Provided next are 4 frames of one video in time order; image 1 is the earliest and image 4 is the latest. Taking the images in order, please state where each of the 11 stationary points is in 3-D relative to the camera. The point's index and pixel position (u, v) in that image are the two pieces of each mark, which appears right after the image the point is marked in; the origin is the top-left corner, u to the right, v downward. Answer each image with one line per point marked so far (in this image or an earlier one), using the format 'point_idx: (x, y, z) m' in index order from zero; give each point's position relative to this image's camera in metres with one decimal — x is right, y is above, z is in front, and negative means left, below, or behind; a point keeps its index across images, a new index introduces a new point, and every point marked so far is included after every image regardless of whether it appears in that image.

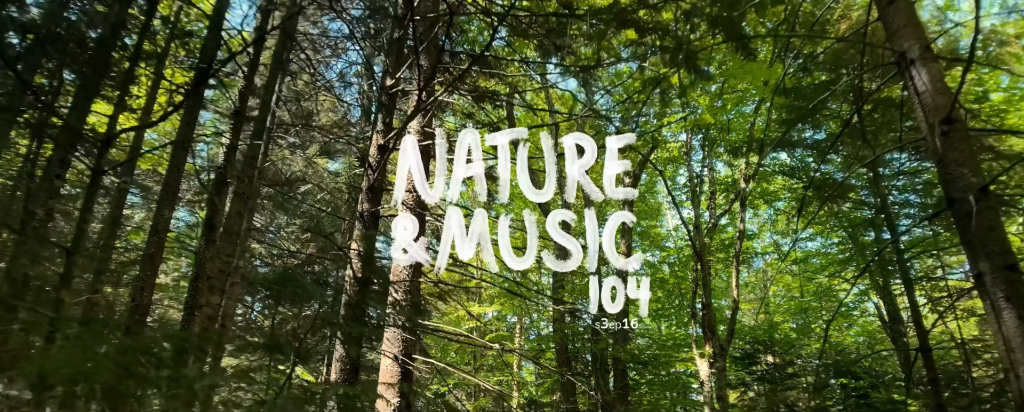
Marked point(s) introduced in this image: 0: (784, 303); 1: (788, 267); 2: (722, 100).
0: (+6.2, -2.1, +15.7) m
1: (+5.5, -1.1, +13.7) m
2: (+2.9, +1.5, +9.9) m
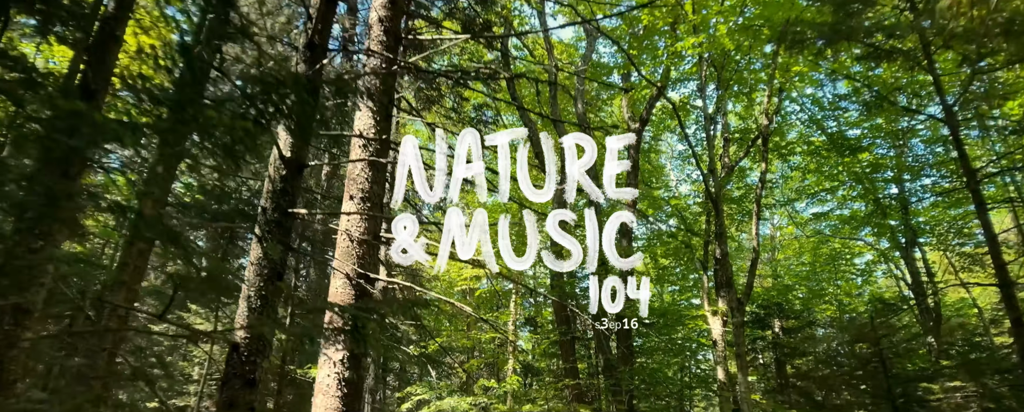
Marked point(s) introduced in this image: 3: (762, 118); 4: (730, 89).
0: (+6.1, -1.2, +14.9) m
1: (+5.4, -0.3, +12.8) m
2: (+2.9, +2.2, +8.9) m
3: (+3.8, +1.3, +10.8) m
4: (+3.2, +1.7, +10.2) m
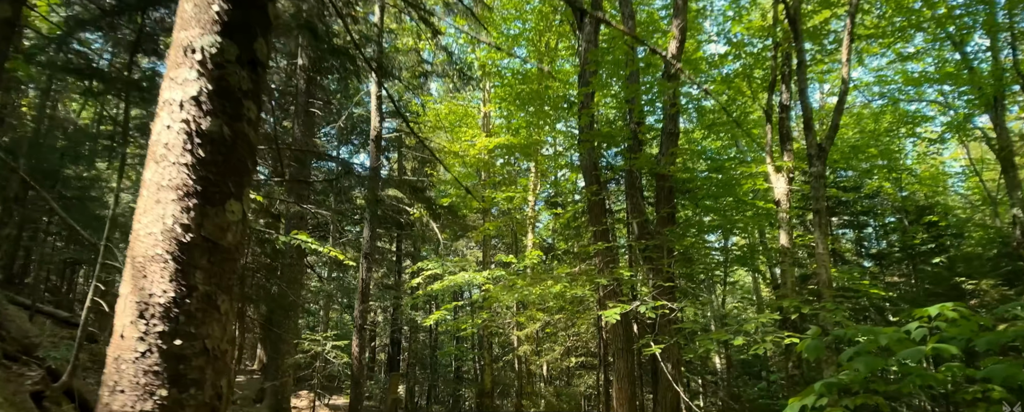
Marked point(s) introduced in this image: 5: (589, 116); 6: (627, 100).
0: (+6.5, +1.4, +13.3) m
1: (+5.7, +2.0, +11.1) m
2: (+3.1, +3.9, +7.0) m
3: (+4.1, +3.3, +8.9) m
4: (+3.4, +3.6, +8.3) m
5: (+0.9, +1.0, +7.9) m
6: (+1.3, +1.2, +8.0) m
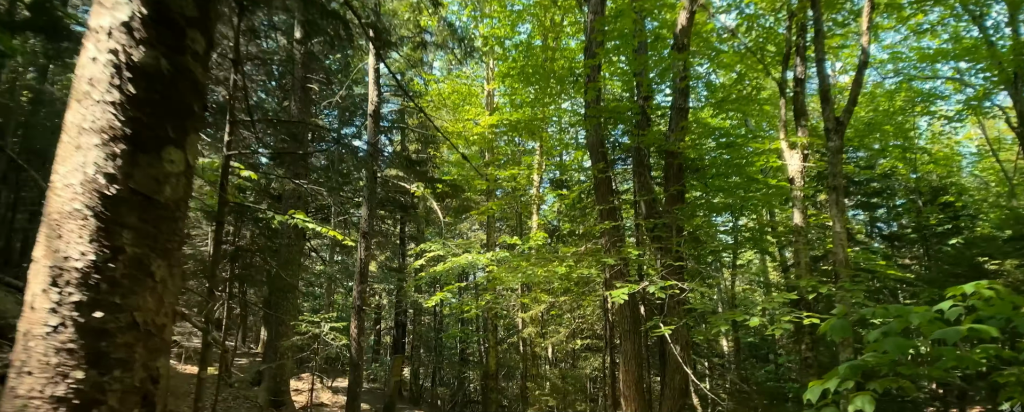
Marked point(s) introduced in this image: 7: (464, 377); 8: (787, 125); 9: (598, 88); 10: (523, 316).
0: (+6.6, +1.7, +13.0) m
1: (+5.8, +2.3, +10.8) m
2: (+3.2, +4.1, +6.6) m
3: (+4.2, +3.6, +8.6) m
4: (+3.5, +3.8, +7.9) m
5: (+0.9, +1.2, +7.7) m
6: (+1.3, +1.4, +7.7) m
7: (-1.3, -4.5, +18.5) m
8: (+2.9, +0.9, +7.5) m
9: (+0.9, +1.3, +7.6) m
10: (+0.2, -1.7, +11.1) m
